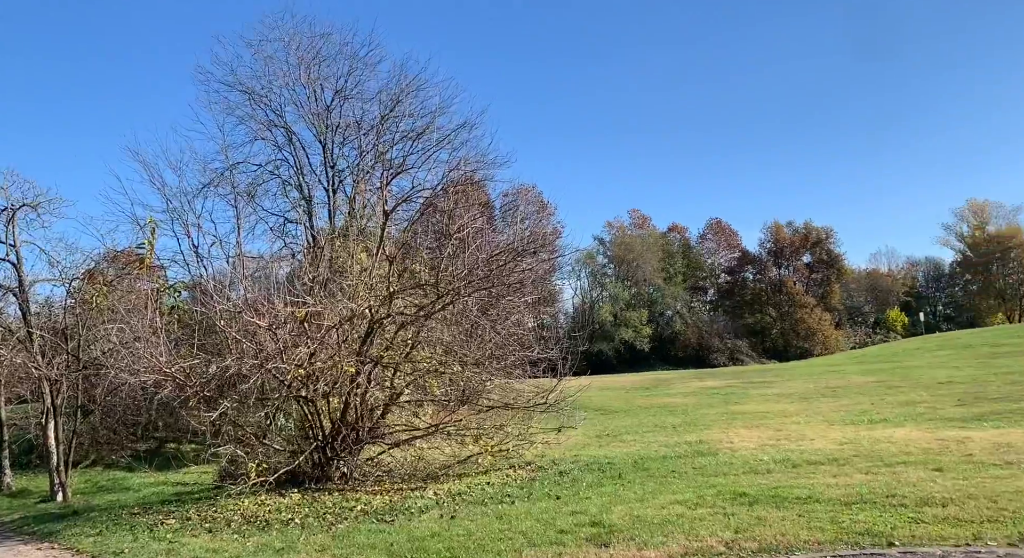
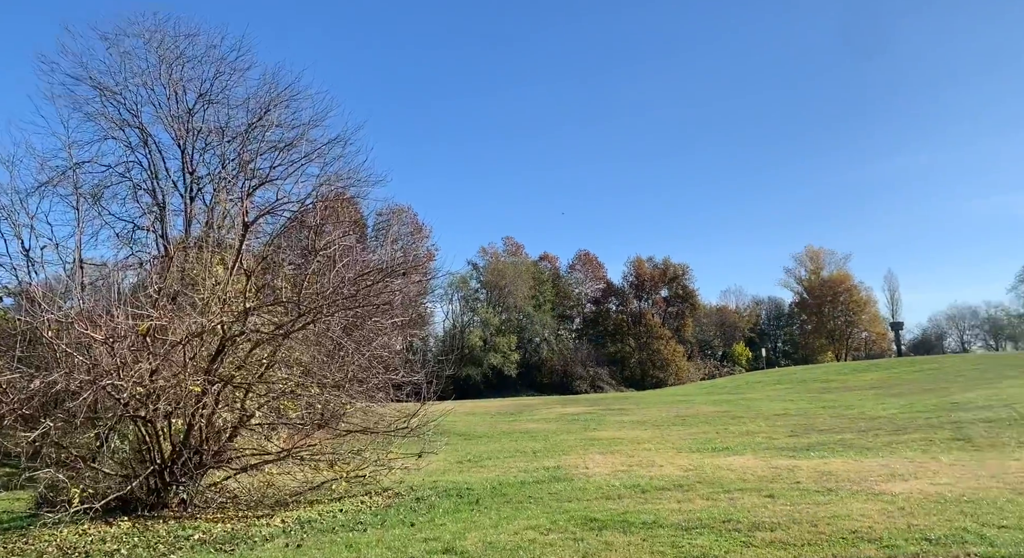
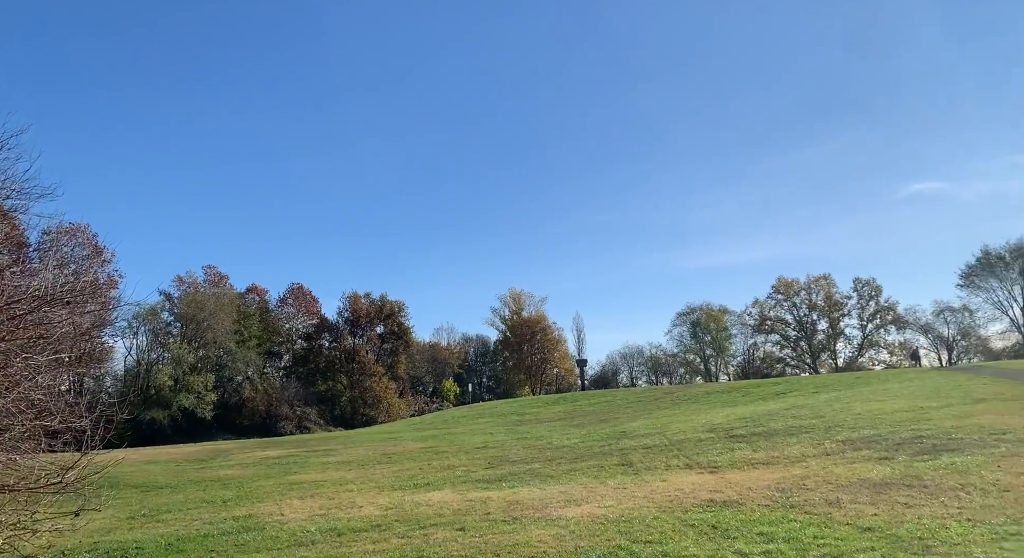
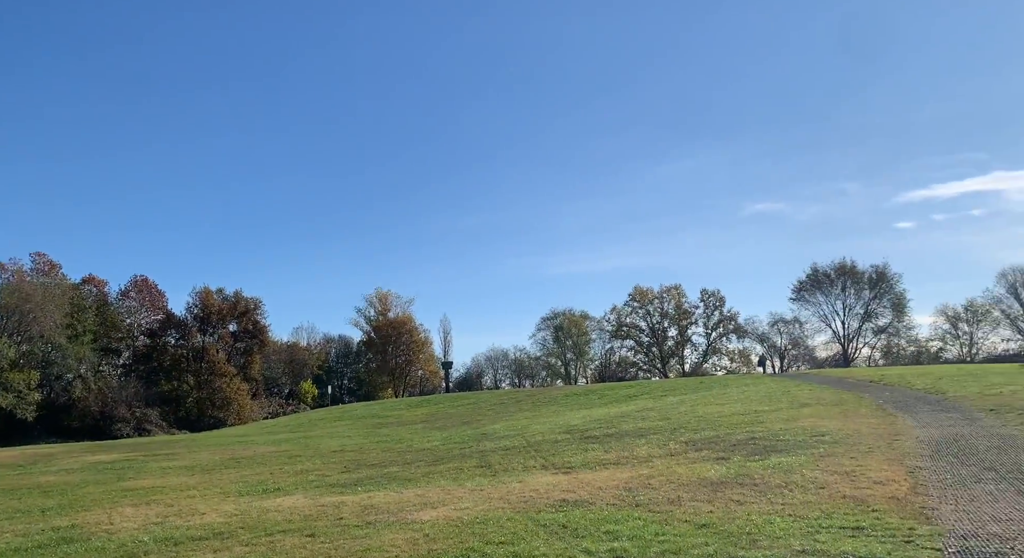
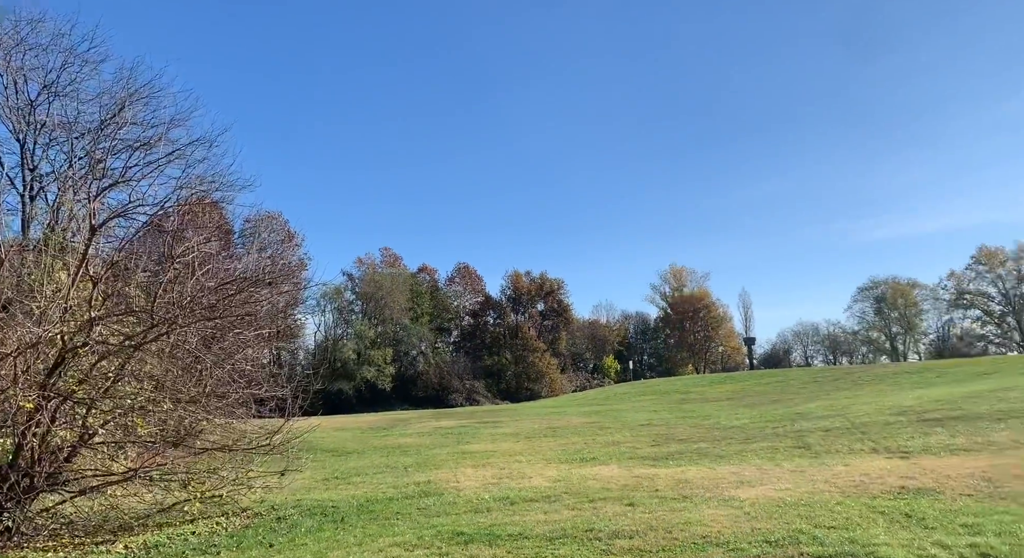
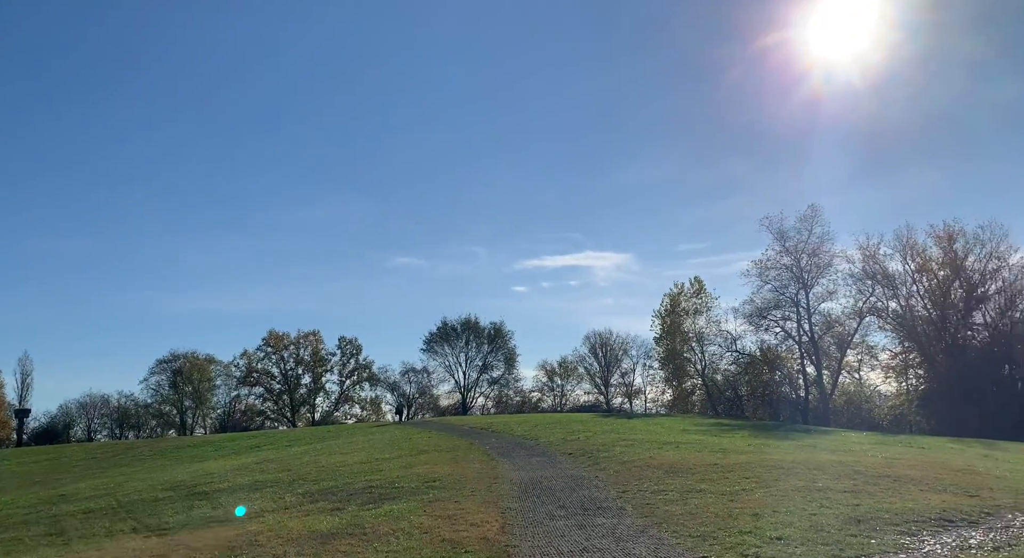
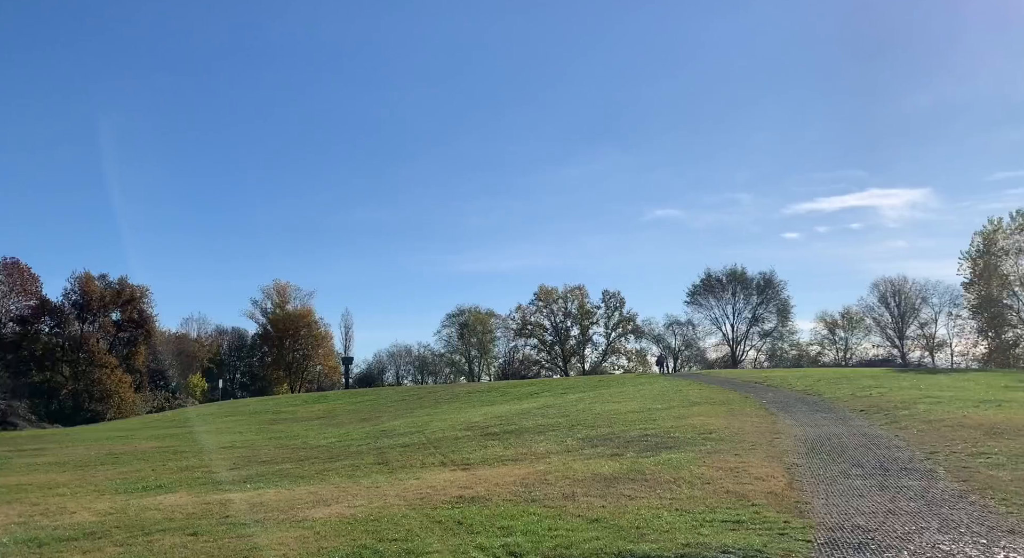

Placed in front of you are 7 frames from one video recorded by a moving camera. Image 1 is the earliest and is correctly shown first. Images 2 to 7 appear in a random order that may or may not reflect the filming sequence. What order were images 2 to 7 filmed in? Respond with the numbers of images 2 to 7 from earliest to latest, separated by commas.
2, 5, 3, 4, 7, 6
